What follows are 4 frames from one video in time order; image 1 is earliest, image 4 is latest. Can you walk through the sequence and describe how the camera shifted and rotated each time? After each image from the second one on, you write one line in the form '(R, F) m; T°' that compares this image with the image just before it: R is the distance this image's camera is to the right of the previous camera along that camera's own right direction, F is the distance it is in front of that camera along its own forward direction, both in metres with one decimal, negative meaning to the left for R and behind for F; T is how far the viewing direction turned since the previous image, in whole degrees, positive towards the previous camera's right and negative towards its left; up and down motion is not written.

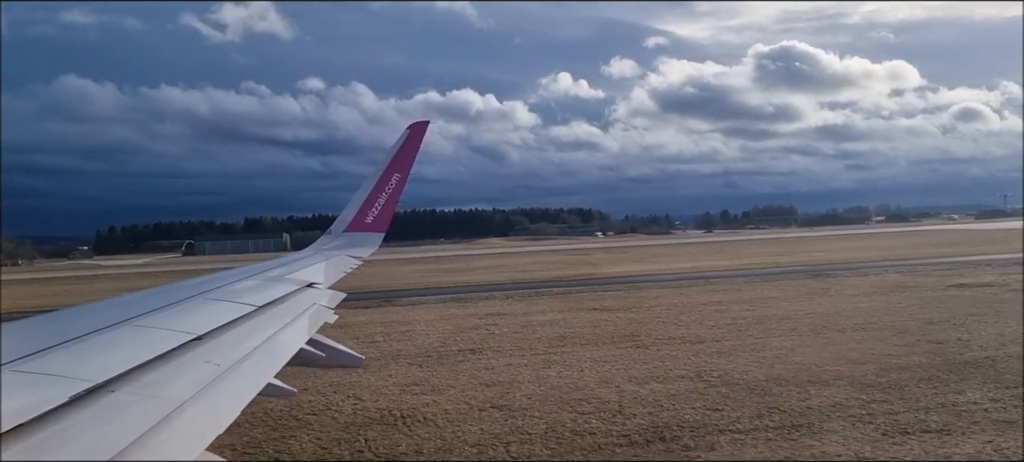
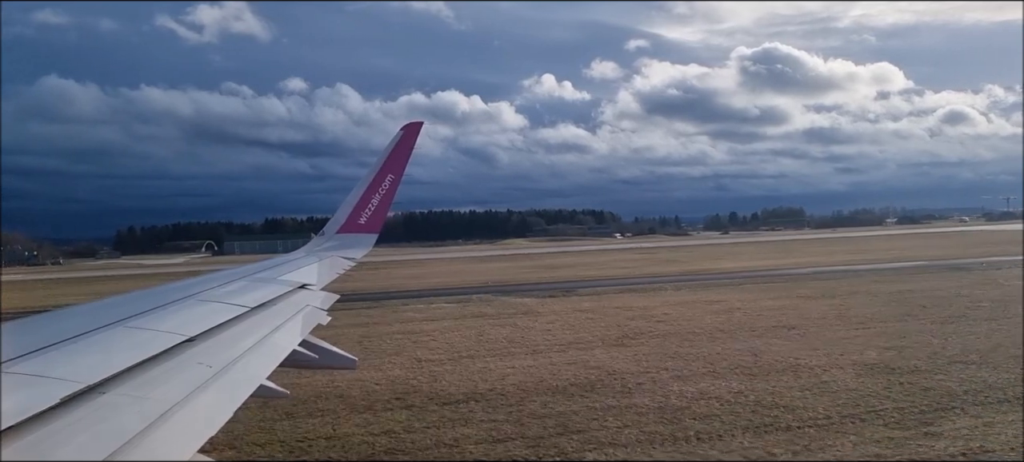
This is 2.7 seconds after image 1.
(-1.3, -0.3) m; 0°
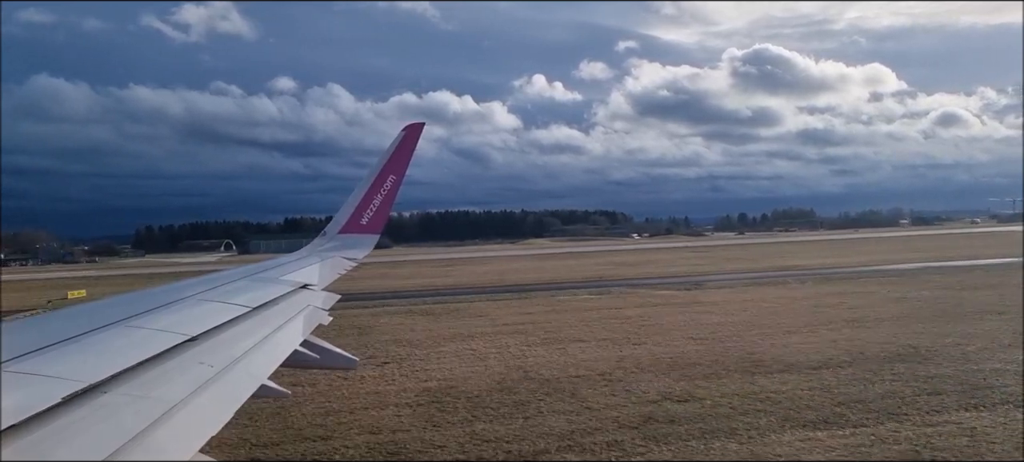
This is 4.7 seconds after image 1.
(-1.1, -0.3) m; 0°
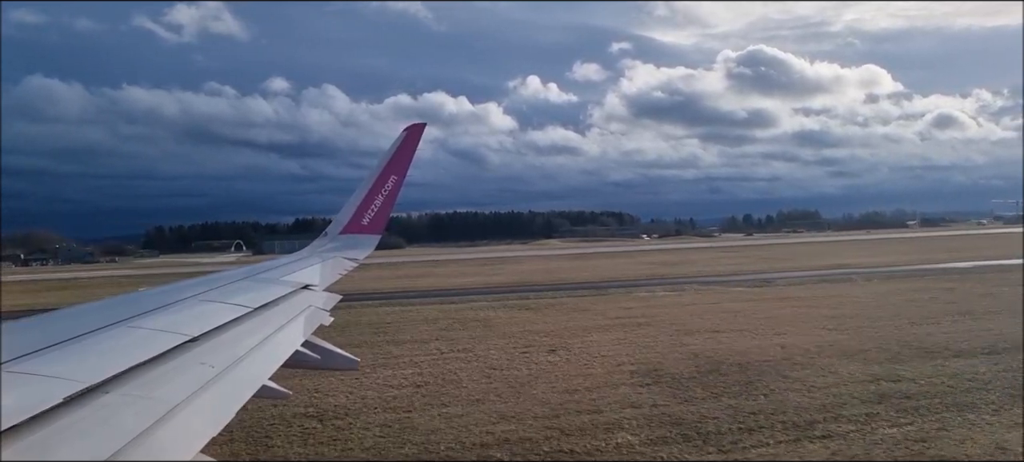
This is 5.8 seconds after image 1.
(-0.6, -0.1) m; 0°
